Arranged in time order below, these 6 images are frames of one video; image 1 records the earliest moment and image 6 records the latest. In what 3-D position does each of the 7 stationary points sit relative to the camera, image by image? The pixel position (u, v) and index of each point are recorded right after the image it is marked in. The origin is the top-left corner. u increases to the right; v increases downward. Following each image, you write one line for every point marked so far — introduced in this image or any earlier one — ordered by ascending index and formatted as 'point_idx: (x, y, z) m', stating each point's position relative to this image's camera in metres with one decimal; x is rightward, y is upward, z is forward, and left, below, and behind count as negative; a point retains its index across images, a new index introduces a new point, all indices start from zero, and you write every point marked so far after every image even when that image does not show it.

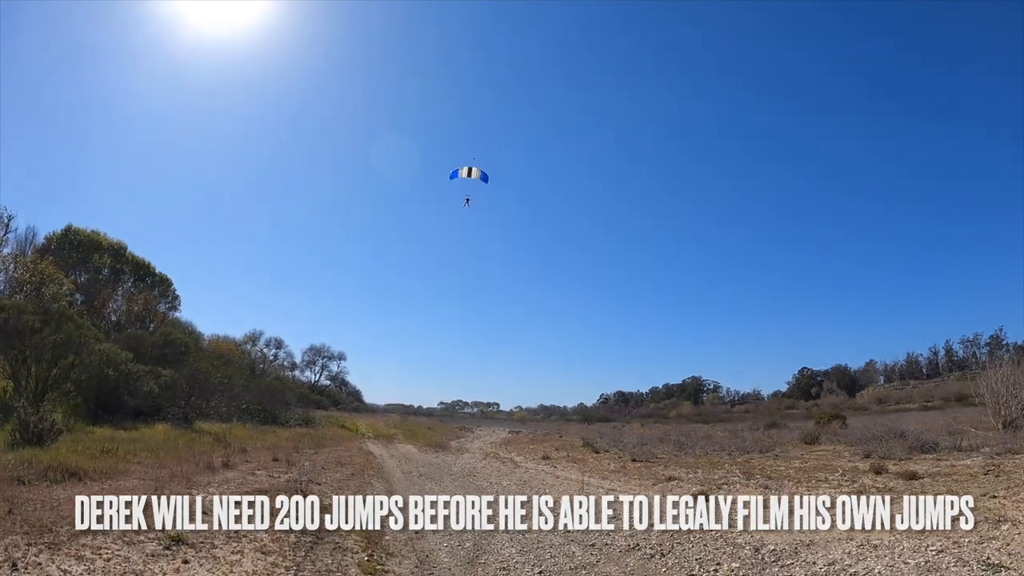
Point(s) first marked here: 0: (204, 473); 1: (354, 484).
0: (-7.5, -4.5, +13.6) m
1: (-4.4, -5.5, +15.7) m
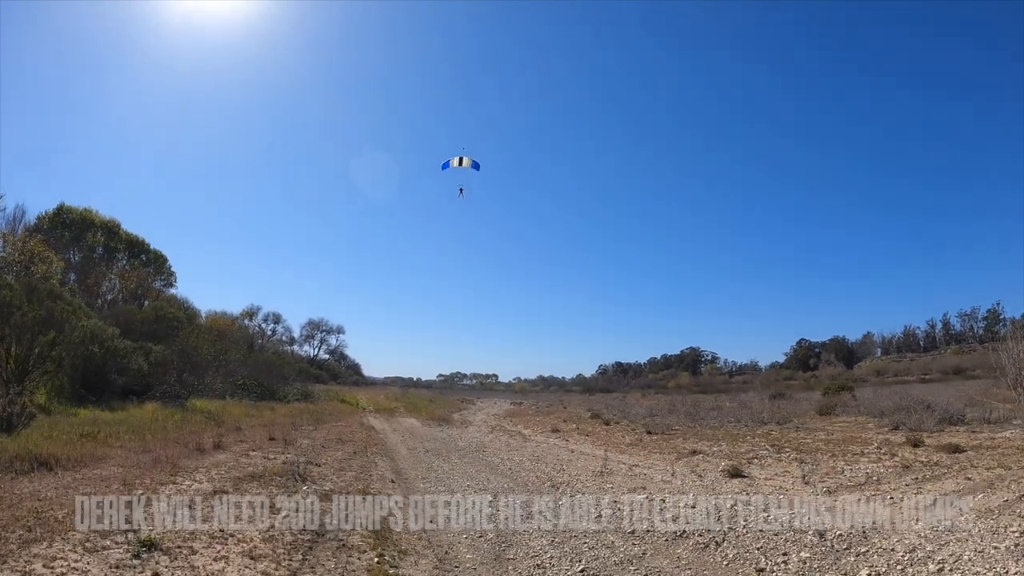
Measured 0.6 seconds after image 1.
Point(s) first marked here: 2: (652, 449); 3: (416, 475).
0: (-7.1, -3.8, +12.4) m
1: (-4.0, -4.6, +14.6) m
2: (+5.1, -5.7, +19.9) m
3: (-2.4, -4.8, +14.4) m
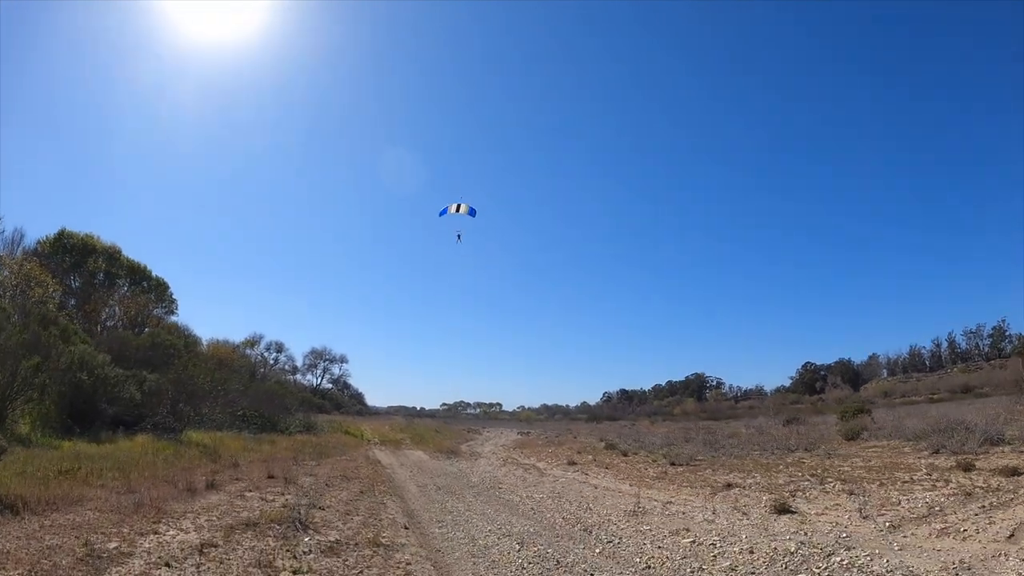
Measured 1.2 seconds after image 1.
0: (-6.6, -4.2, +11.1) m
1: (-3.4, -5.1, +13.2) m
2: (+5.7, -6.4, +18.4) m
3: (-1.9, -5.3, +13.0) m
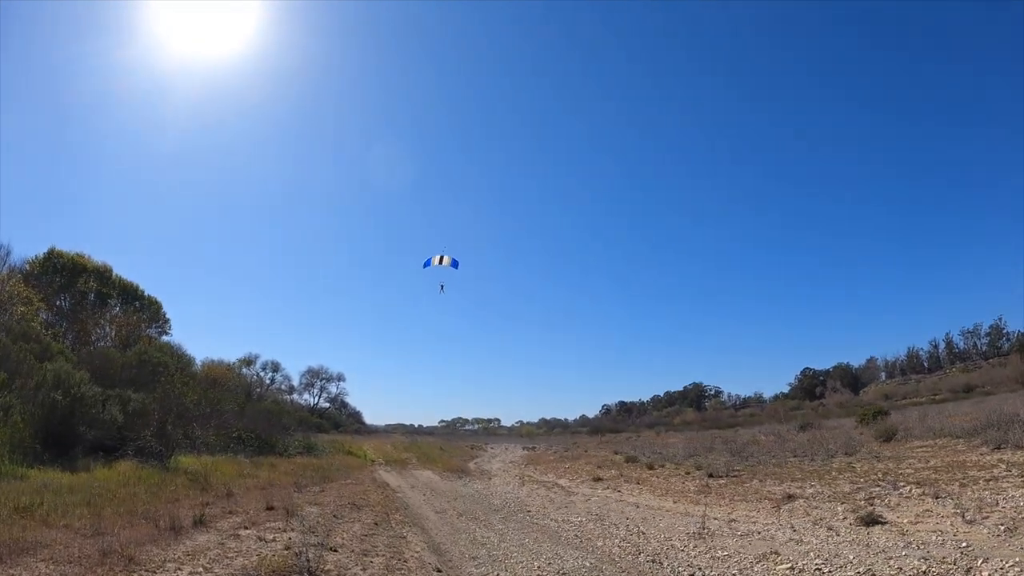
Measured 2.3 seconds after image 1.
0: (-5.7, -4.2, +9.1) m
1: (-2.6, -5.1, +11.2) m
2: (+6.5, -6.3, +16.5) m
3: (-1.0, -5.2, +11.0) m
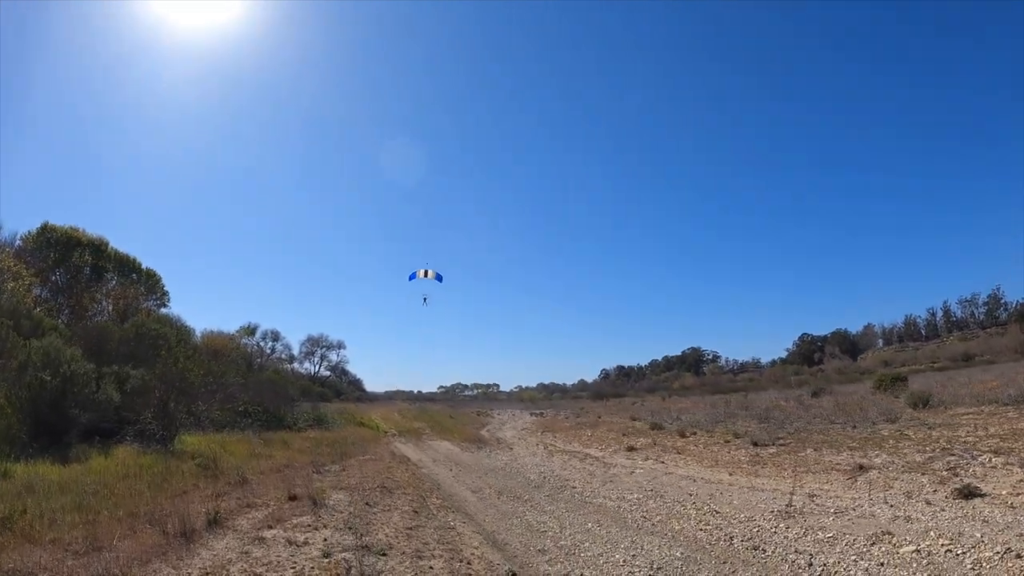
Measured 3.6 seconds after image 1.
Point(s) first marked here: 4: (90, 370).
0: (-4.5, -3.5, +7.4) m
1: (-1.4, -4.2, +9.6) m
2: (+7.7, -5.0, +15.0) m
3: (+0.2, -4.4, +9.4) m
4: (-13.2, -2.6, +17.4) m
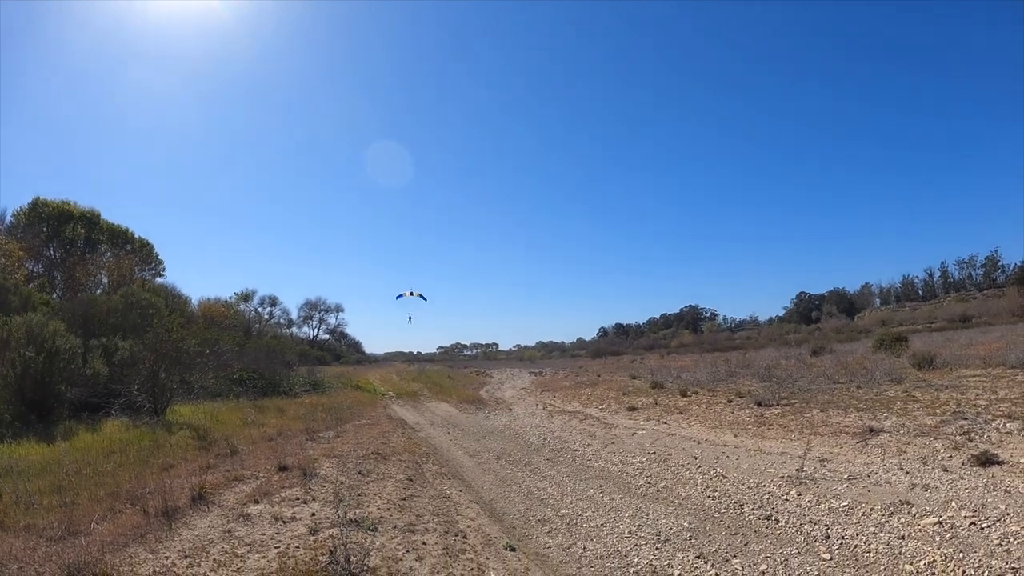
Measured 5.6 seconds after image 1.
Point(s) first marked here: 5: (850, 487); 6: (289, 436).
0: (-4.6, -3.1, +7.1) m
1: (-1.4, -3.6, +9.3) m
2: (+7.6, -3.8, +14.8) m
3: (+0.2, -3.8, +9.1) m
4: (-13.4, -1.6, +16.9) m
5: (+5.8, -3.4, +9.8) m
6: (-5.9, -4.0, +14.9) m
